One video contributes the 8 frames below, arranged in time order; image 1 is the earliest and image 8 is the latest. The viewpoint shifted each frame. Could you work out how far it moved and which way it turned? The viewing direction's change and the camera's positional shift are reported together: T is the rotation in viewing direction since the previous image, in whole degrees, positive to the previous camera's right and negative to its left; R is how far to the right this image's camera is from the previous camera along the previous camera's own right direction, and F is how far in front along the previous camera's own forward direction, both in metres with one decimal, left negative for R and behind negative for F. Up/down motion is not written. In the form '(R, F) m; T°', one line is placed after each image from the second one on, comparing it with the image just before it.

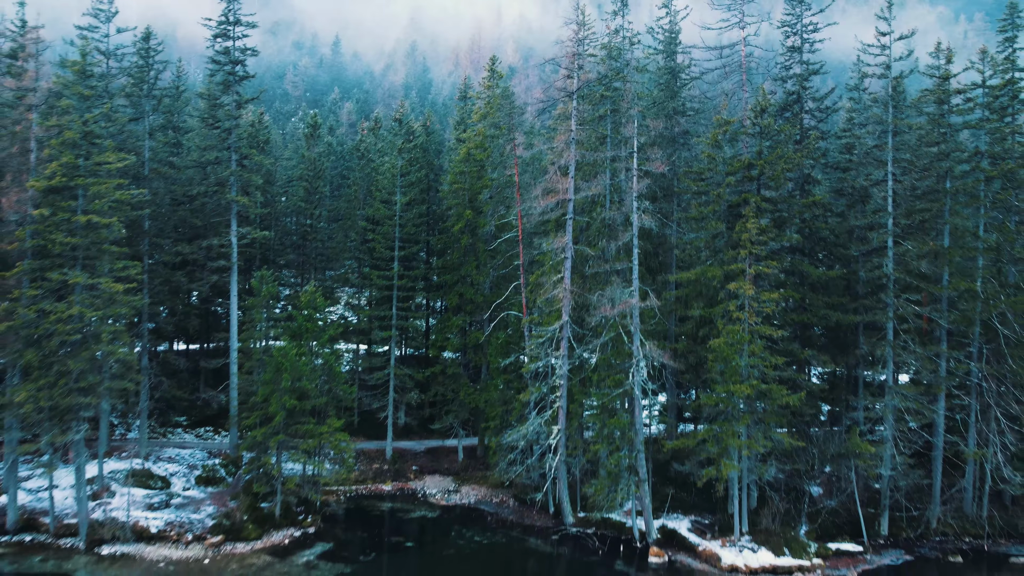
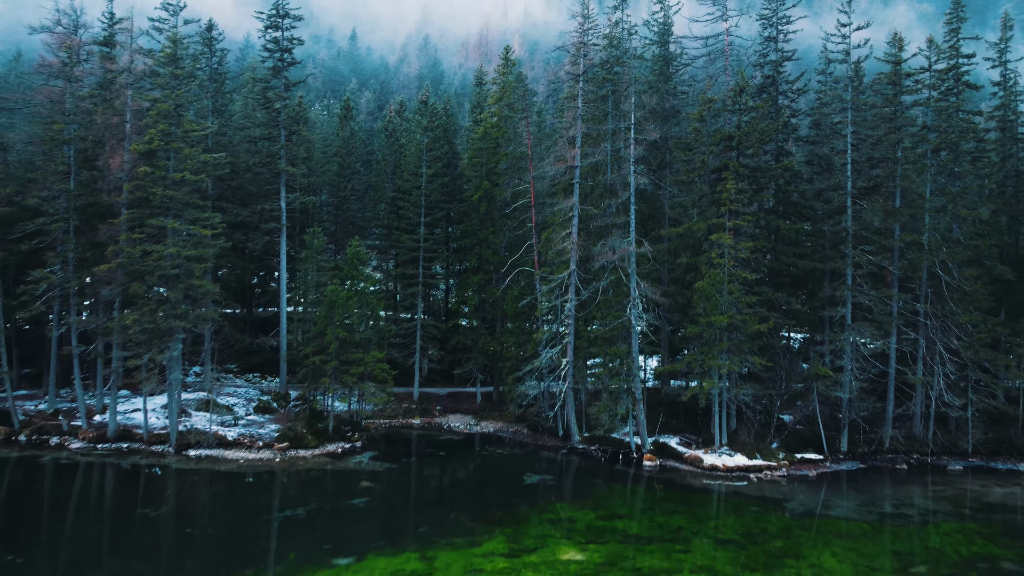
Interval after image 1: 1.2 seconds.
(-0.4, -3.4) m; 0°
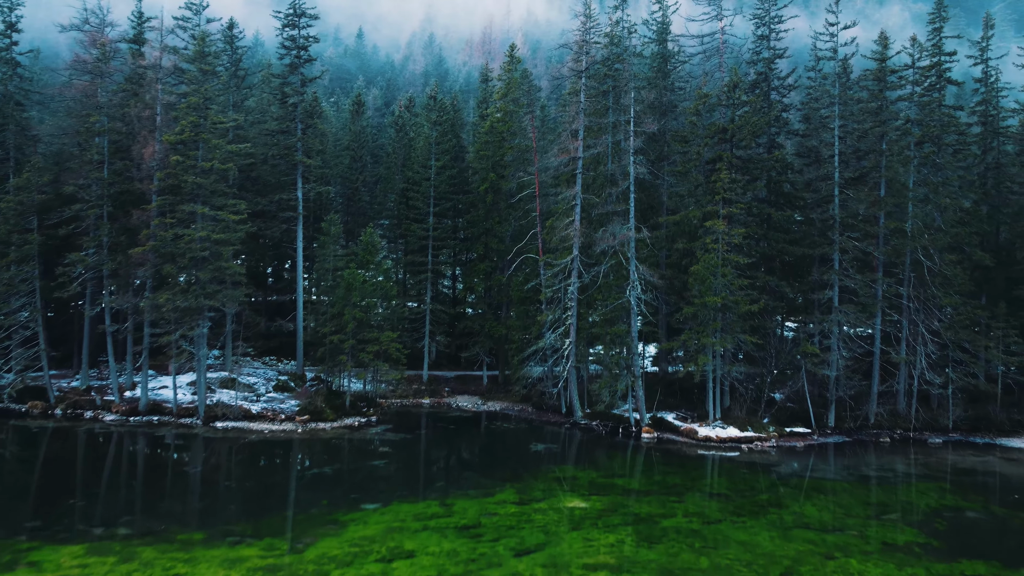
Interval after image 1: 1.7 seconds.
(-0.2, -1.4) m; 0°
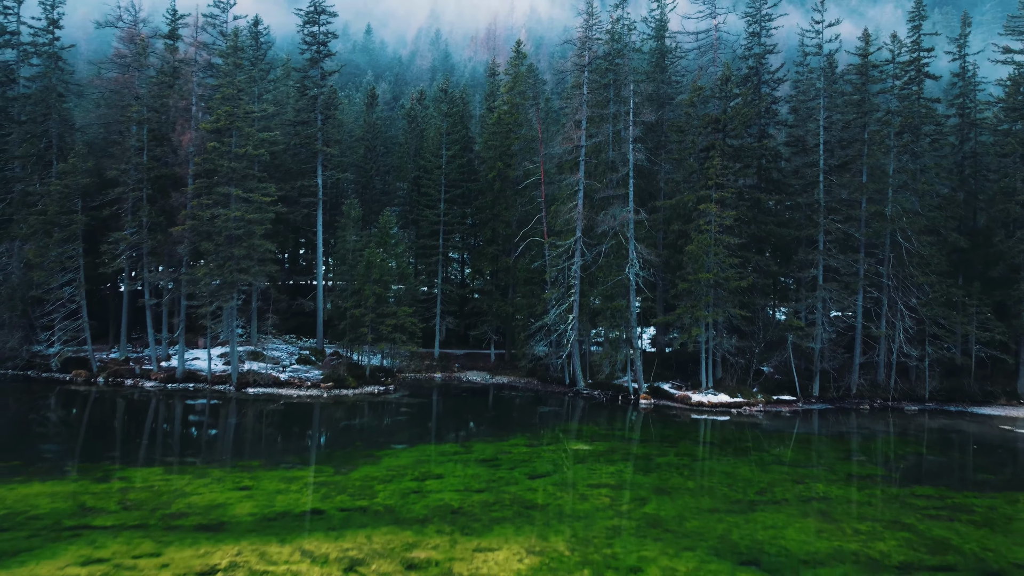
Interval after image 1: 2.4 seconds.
(-0.2, -1.9) m; 0°
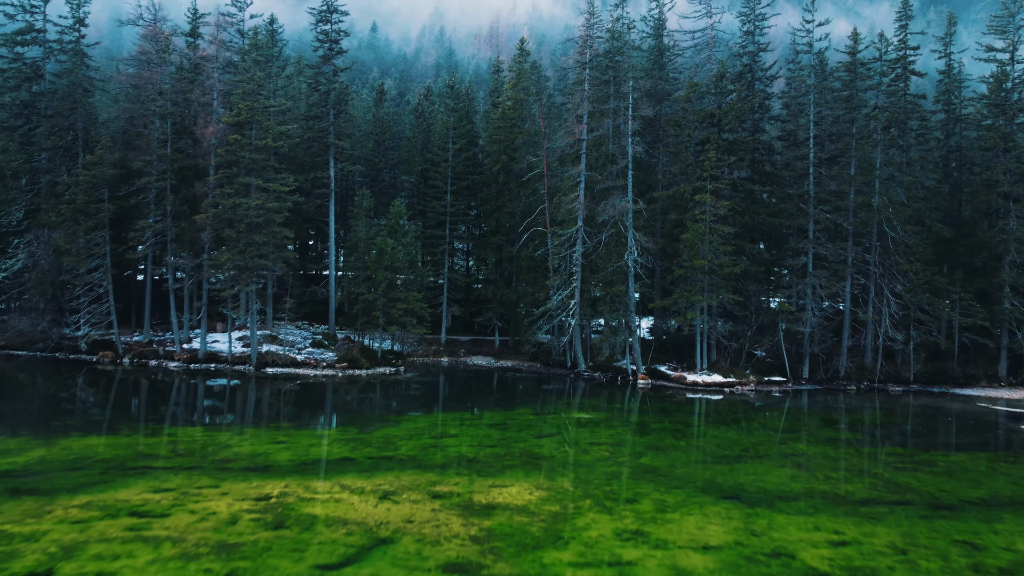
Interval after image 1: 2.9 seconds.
(-0.1, -1.3) m; 0°
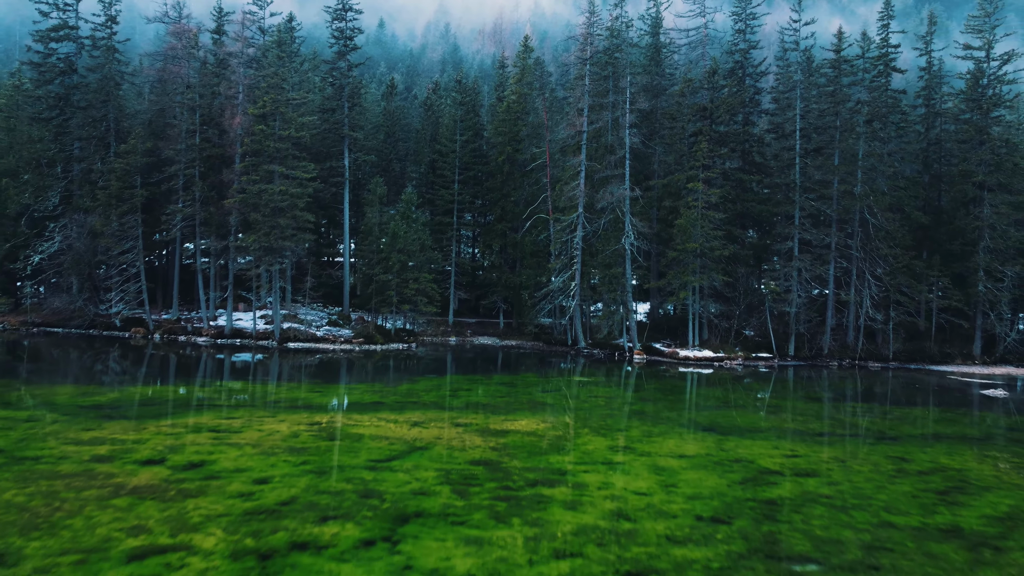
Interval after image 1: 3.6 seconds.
(-0.1, -1.9) m; 0°
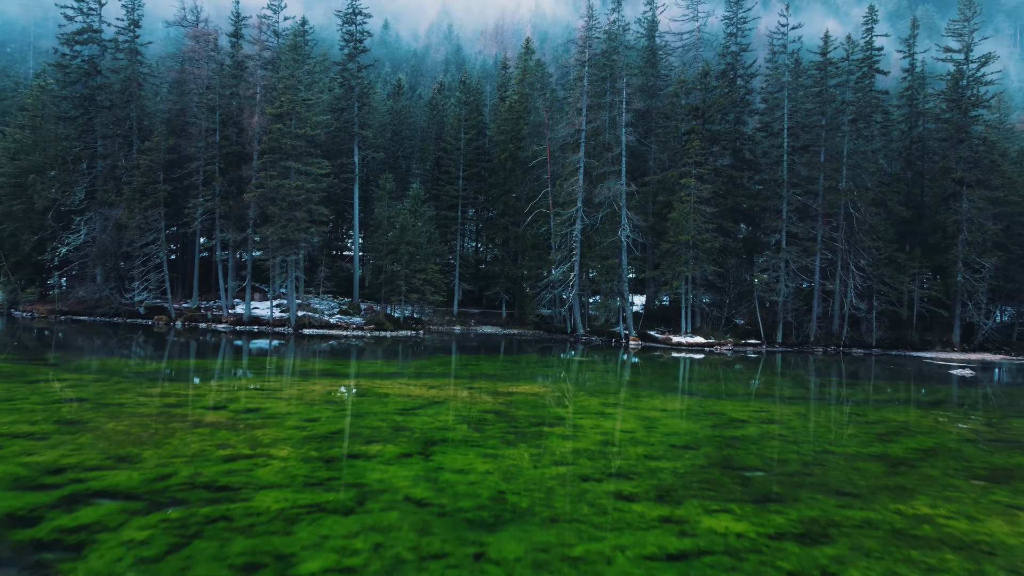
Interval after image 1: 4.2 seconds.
(-0.1, -1.6) m; 0°
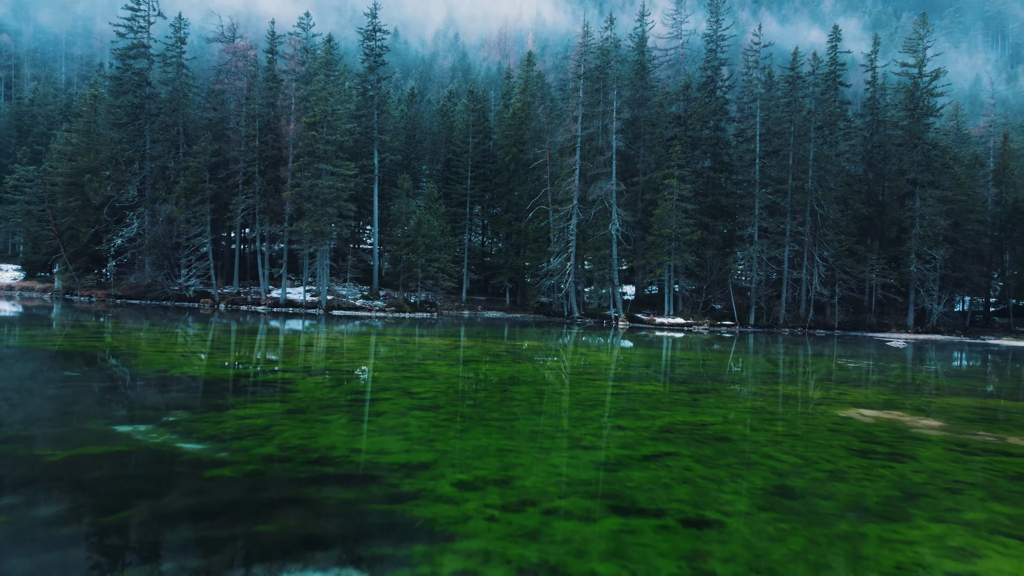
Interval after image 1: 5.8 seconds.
(-0.1, -3.9) m; 0°
